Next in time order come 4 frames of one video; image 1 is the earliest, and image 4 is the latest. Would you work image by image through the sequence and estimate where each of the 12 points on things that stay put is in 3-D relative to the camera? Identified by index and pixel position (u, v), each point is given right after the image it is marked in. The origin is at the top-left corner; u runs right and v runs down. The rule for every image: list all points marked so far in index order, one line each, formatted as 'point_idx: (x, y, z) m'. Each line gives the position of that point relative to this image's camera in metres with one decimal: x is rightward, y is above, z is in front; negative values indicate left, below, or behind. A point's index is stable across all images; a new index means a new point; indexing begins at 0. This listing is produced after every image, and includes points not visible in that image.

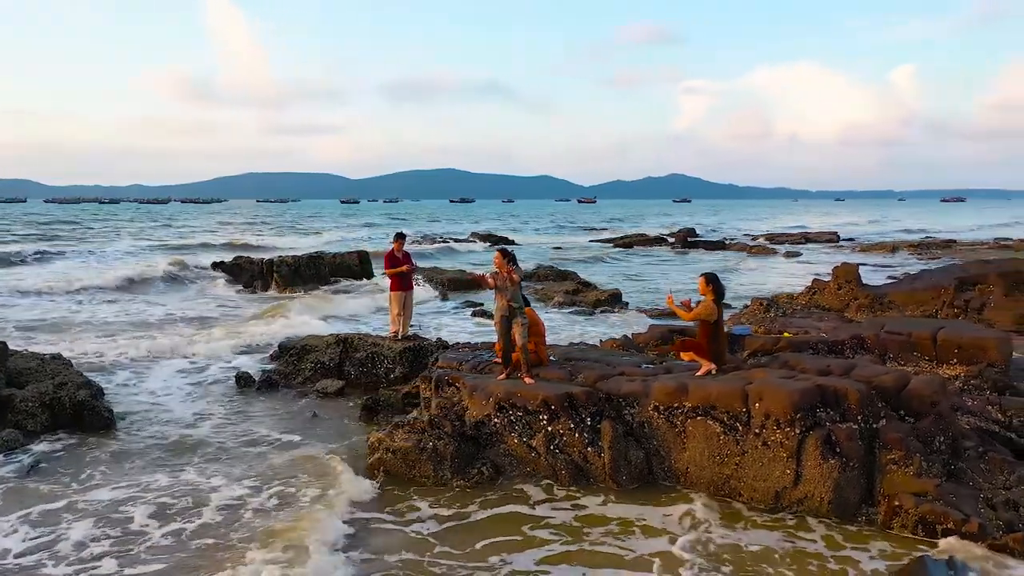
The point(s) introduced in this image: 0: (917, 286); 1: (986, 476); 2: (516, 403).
0: (+7.0, 0.0, +14.2) m
1: (+3.5, -1.4, +5.9) m
2: (+0.1, -1.0, +6.8) m
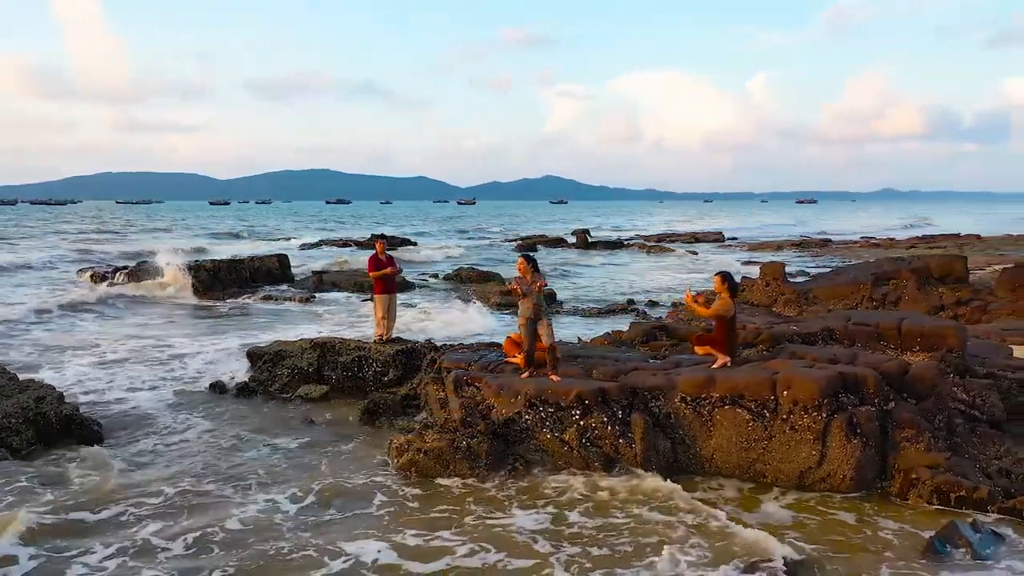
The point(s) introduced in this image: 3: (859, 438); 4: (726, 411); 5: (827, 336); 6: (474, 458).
0: (+6.1, +0.1, +15.4) m
1: (+3.8, -1.3, +6.7) m
2: (+0.3, -1.0, +7.1) m
3: (+2.7, -1.2, +6.3) m
4: (+1.8, -1.0, +6.8) m
5: (+3.6, -0.5, +9.2) m
6: (-0.3, -1.5, +6.9) m
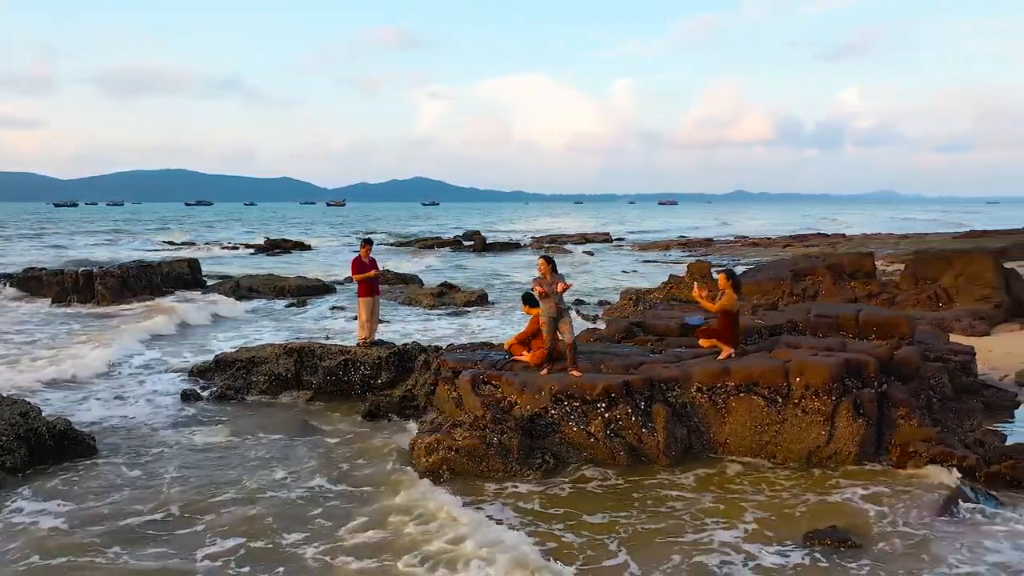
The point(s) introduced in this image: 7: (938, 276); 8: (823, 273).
0: (+5.0, +0.2, +16.5) m
1: (+4.1, -1.3, +7.5) m
2: (+0.6, -1.0, +7.4) m
3: (+3.0, -1.1, +7.0) m
4: (+2.1, -1.0, +7.3) m
5: (+3.4, -0.5, +10.0) m
6: (-0.1, -1.5, +7.2) m
7: (+8.3, +0.2, +15.8) m
8: (+6.3, +0.3, +16.4) m
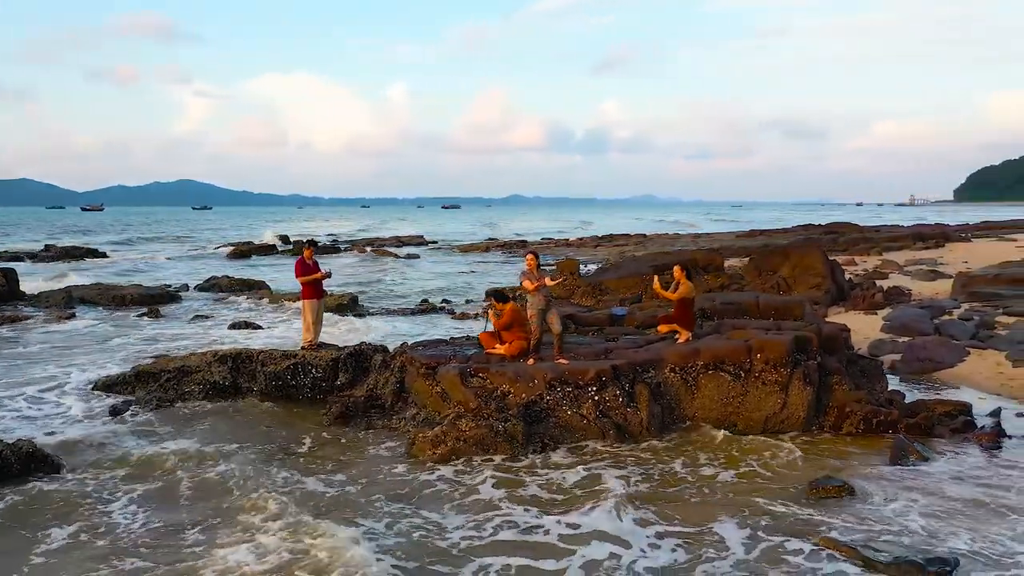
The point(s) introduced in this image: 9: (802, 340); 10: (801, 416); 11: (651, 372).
0: (+2.5, +0.3, +17.9) m
1: (+3.9, -1.1, +9.0) m
2: (+0.5, -0.9, +7.9) m
3: (+3.0, -1.0, +8.2) m
4: (+2.0, -0.9, +8.2) m
5: (+2.6, -0.4, +11.1) m
6: (0.0, -1.4, +7.5) m
7: (+5.8, +0.4, +18.0) m
8: (+3.7, +0.5, +18.1) m
9: (+3.0, -0.6, +8.5) m
10: (+2.9, -1.3, +8.2) m
11: (+1.4, -0.9, +8.2) m
